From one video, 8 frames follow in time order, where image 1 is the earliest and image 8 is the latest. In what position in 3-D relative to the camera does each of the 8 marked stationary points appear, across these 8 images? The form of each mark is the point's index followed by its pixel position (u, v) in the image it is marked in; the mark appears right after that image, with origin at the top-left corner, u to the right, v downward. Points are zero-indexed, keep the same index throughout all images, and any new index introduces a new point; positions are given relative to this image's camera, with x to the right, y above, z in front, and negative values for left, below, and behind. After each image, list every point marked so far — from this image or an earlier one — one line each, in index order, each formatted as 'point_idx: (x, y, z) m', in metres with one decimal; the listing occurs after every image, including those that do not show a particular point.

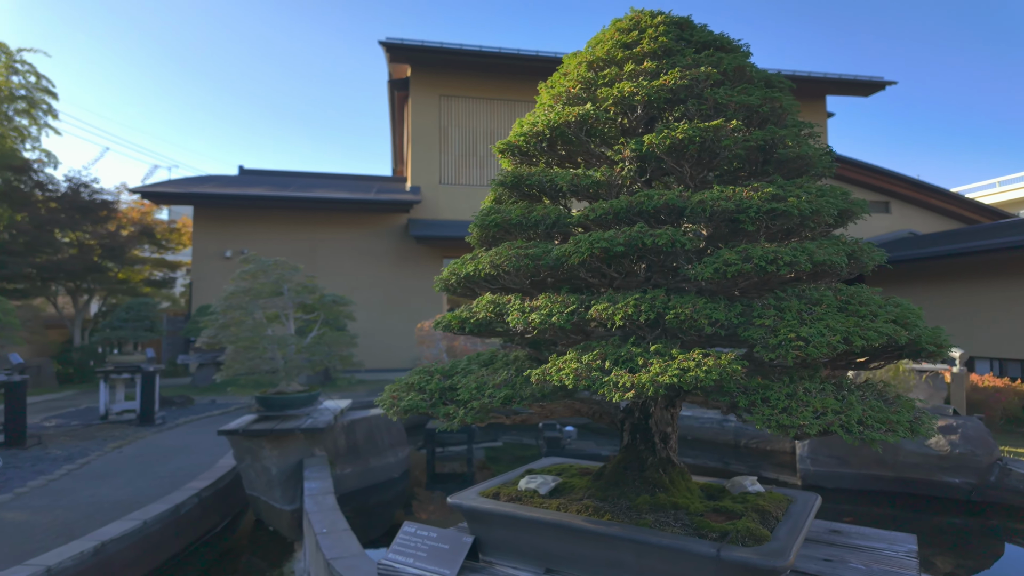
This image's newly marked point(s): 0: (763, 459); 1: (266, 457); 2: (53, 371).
0: (+2.3, -1.6, +5.7) m
1: (-1.7, -1.1, +4.2) m
2: (-9.5, -1.7, +12.7) m
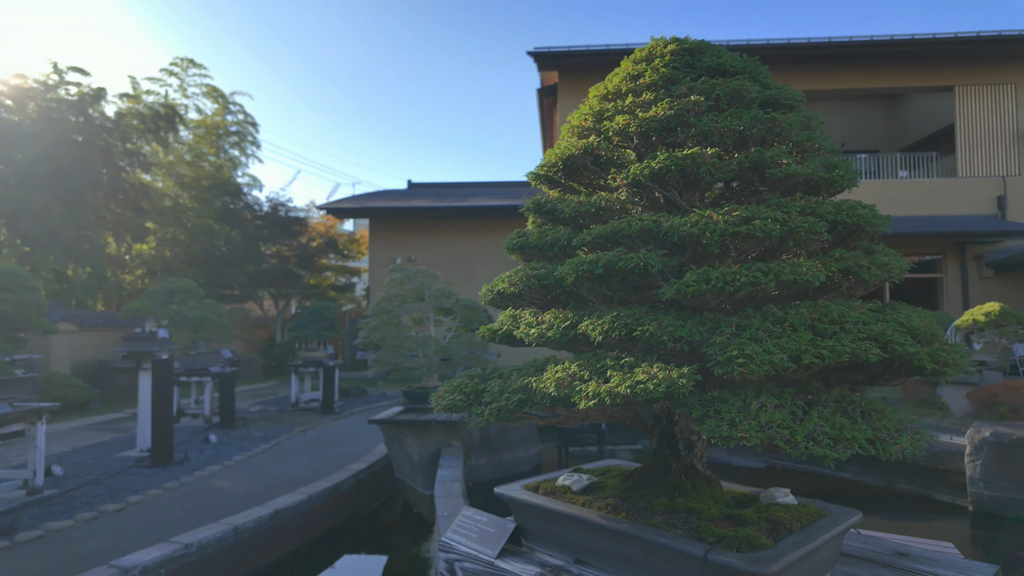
0: (+3.5, -1.6, +5.0) m
1: (-0.8, -1.2, +4.6) m
2: (-6.1, -1.8, +14.9) m
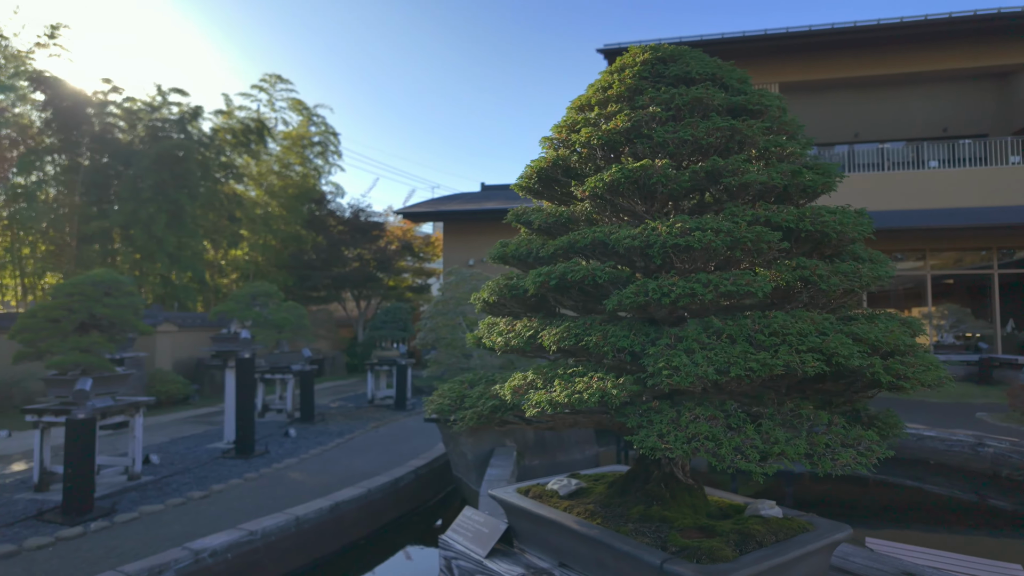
0: (+3.9, -1.6, +4.6) m
1: (-0.4, -1.2, +4.7) m
2: (-4.3, -1.9, +15.6) m
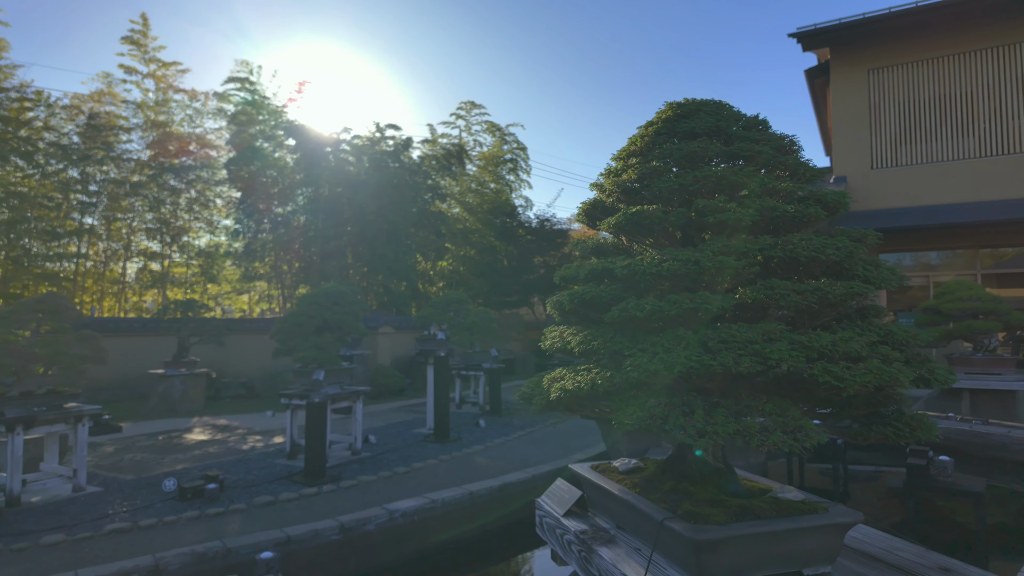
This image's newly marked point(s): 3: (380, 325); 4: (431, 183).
0: (+4.9, -1.6, +3.6) m
1: (+0.9, -1.3, +5.1) m
2: (+0.6, -2.0, +16.6) m
3: (-2.7, -0.8, +12.2) m
4: (-2.1, +2.6, +15.2) m
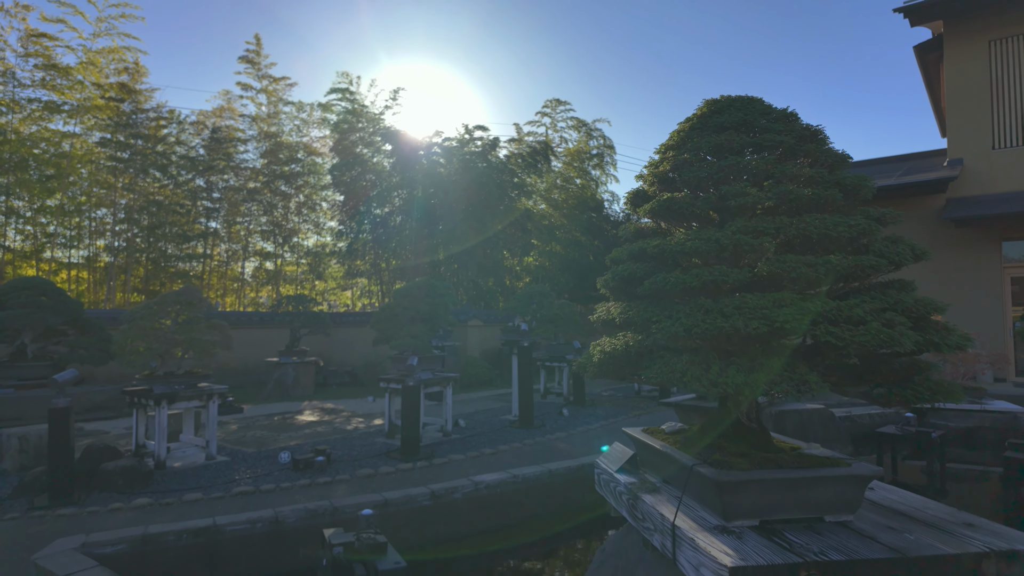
0: (+5.4, -1.4, +3.1) m
1: (+1.6, -1.2, +5.1) m
2: (+3.0, -1.9, +16.6) m
3: (-0.9, -0.7, +12.8) m
4: (+0.1, +2.7, +15.6) m
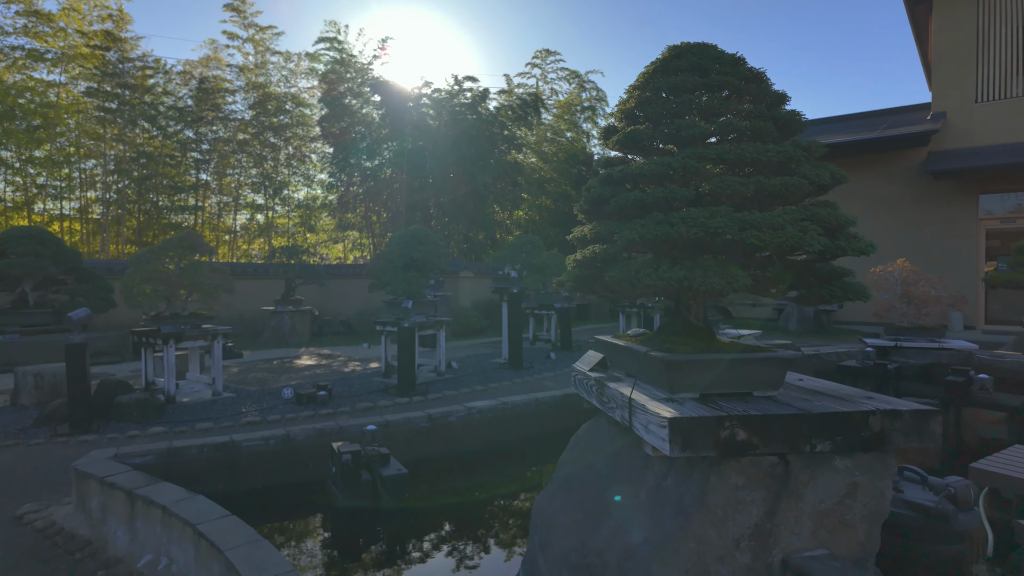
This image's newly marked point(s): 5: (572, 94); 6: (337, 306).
0: (+5.3, -1.1, +3.6) m
1: (+1.5, -0.7, +5.5) m
2: (+2.7, -0.6, +17.1) m
3: (-1.1, +0.4, +13.1) m
4: (-0.1, +4.0, +15.7) m
5: (+1.8, +5.8, +18.3) m
6: (-3.8, -0.4, +13.1) m
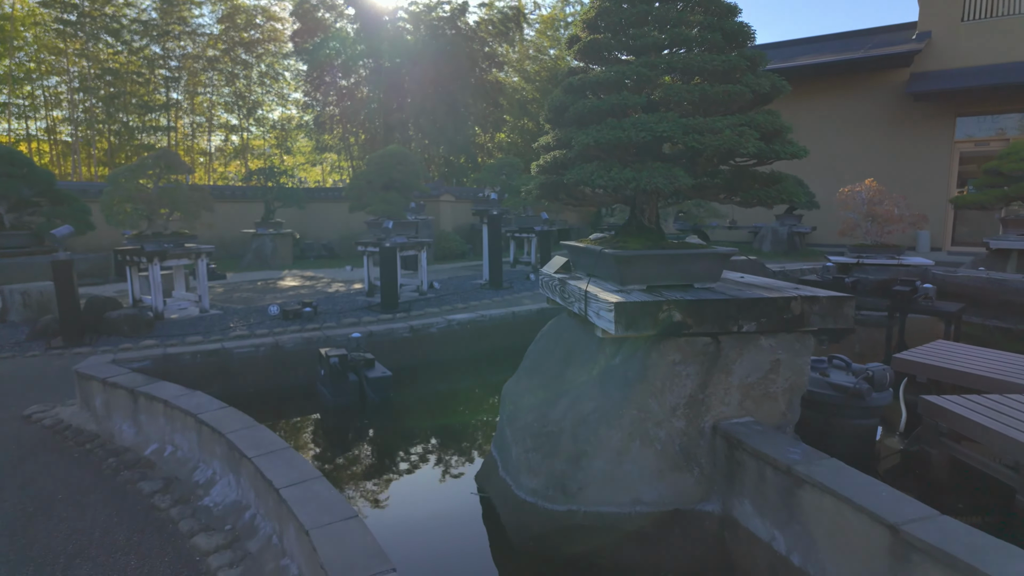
0: (+5.1, -0.5, +4.0) m
1: (+1.3, +0.1, +5.8) m
2: (+2.2, +1.6, +17.3) m
3: (-1.5, +2.1, +13.1) m
4: (-0.6, +5.9, +15.3) m
5: (+1.2, +8.1, +17.7) m
6: (-4.2, +1.3, +13.2) m
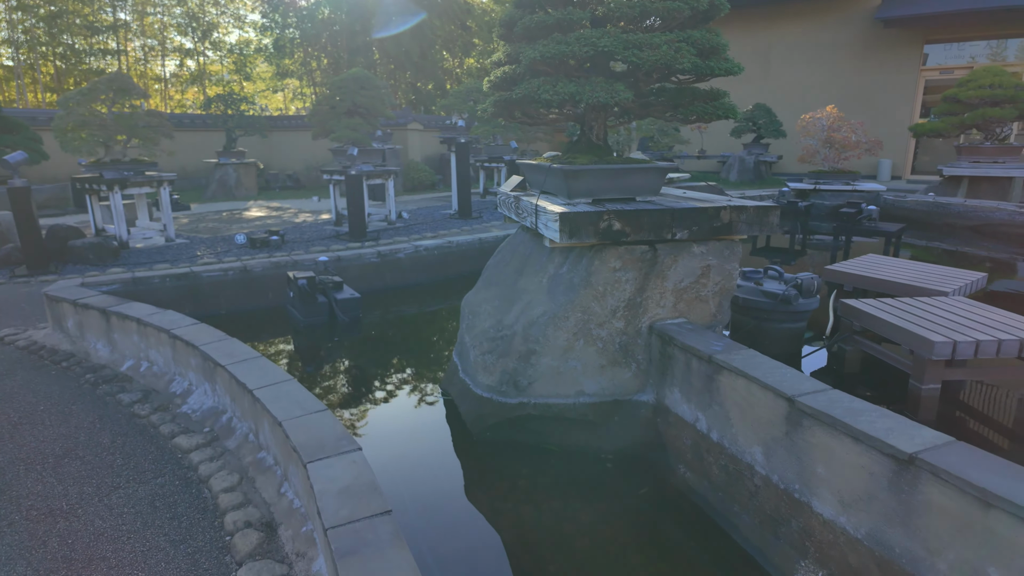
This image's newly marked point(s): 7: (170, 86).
0: (+4.9, +0.1, +4.4) m
1: (+0.9, +0.8, +6.0) m
2: (+1.3, +3.6, +17.2) m
3: (-2.2, +3.5, +12.9) m
4: (-1.4, +7.6, +14.6) m
5: (+0.3, +10.1, +16.9) m
6: (-4.8, +2.7, +12.9) m
7: (-8.4, +5.0, +15.0) m
